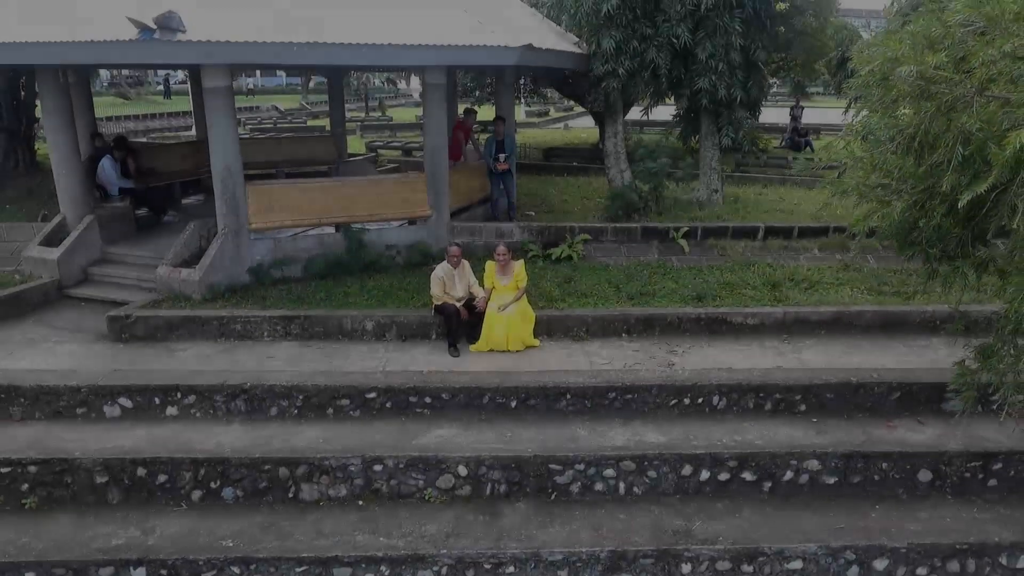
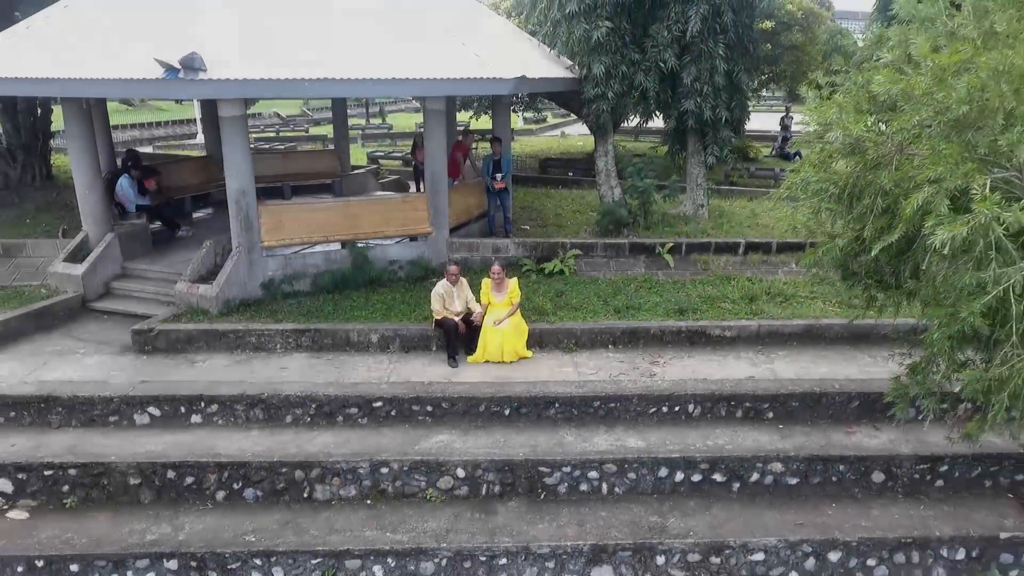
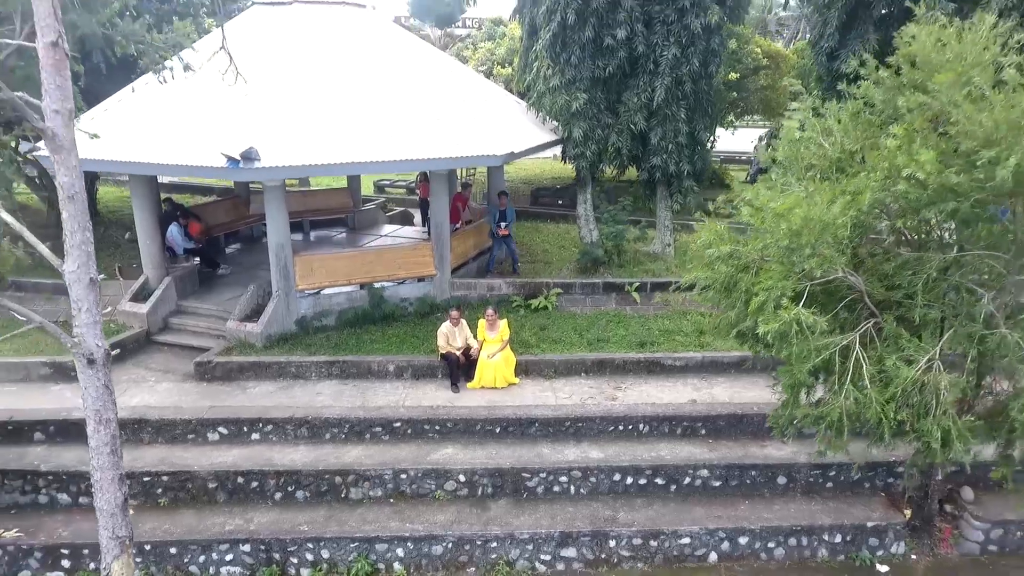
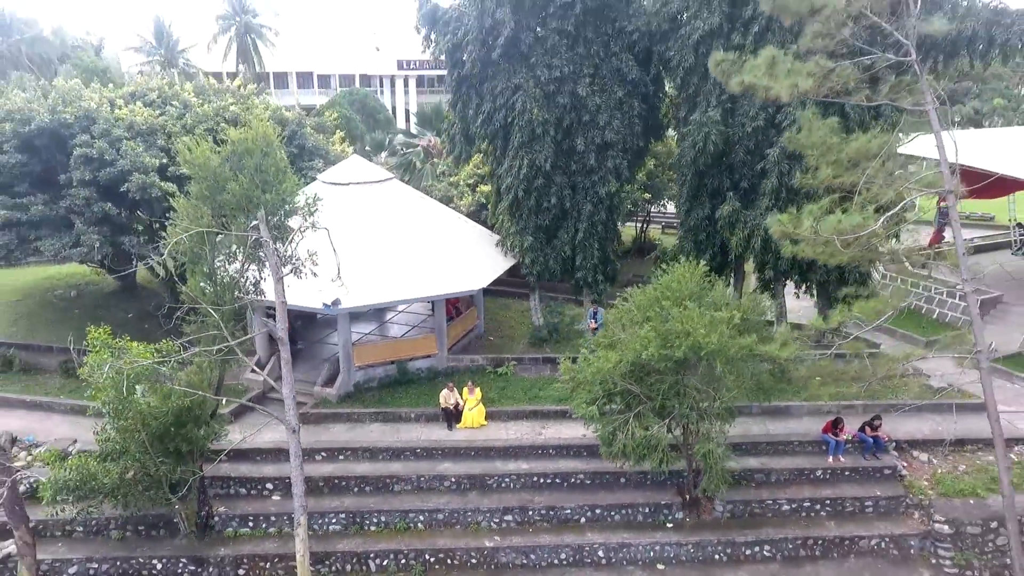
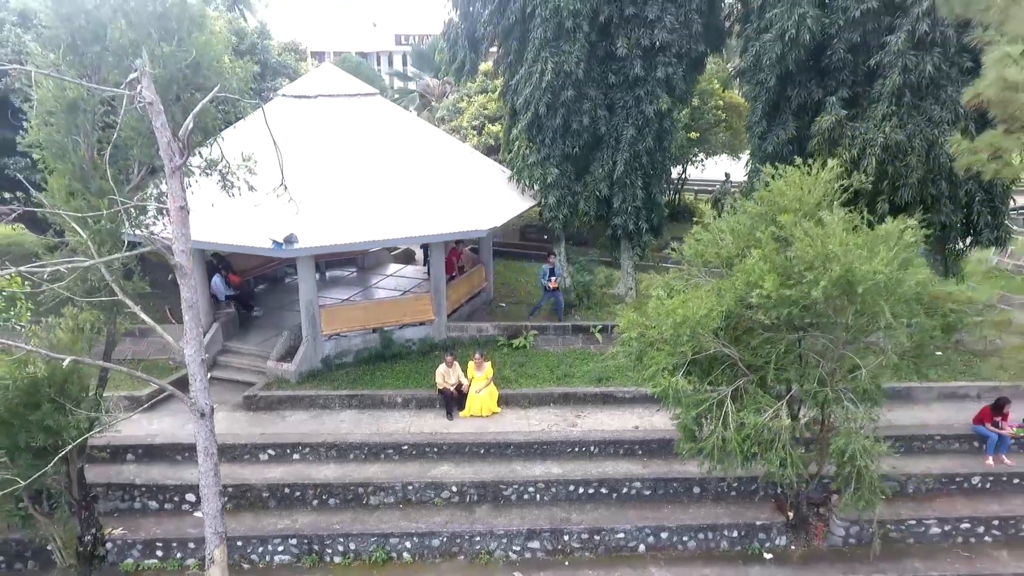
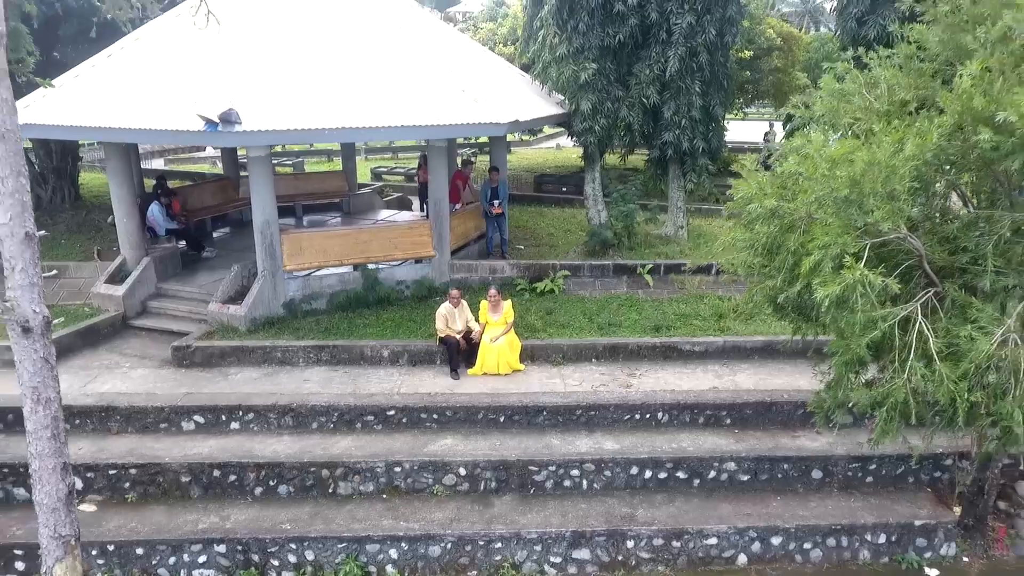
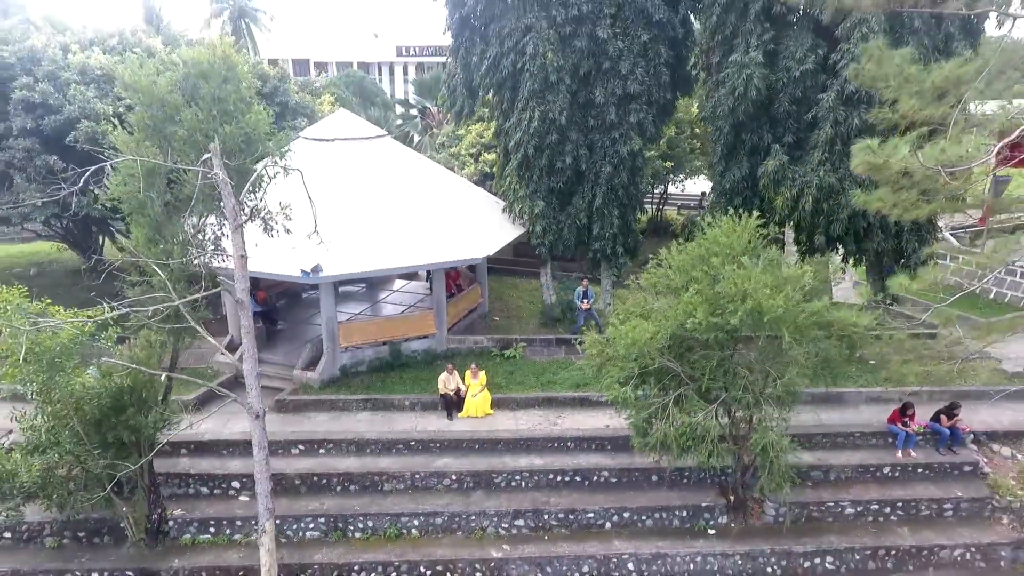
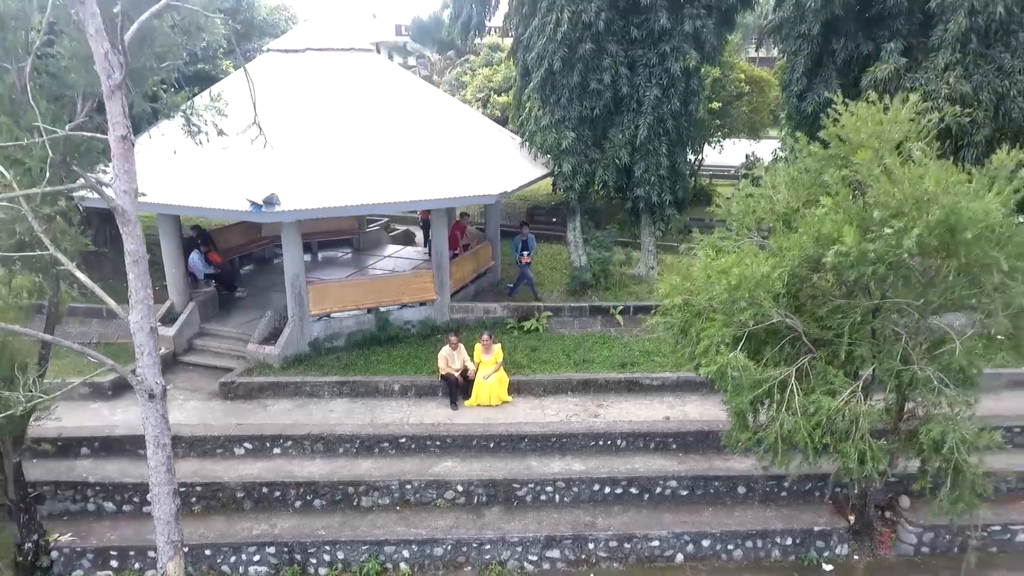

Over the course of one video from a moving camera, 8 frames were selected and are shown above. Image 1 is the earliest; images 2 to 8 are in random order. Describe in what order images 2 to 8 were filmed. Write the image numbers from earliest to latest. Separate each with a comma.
2, 6, 3, 8, 5, 7, 4
